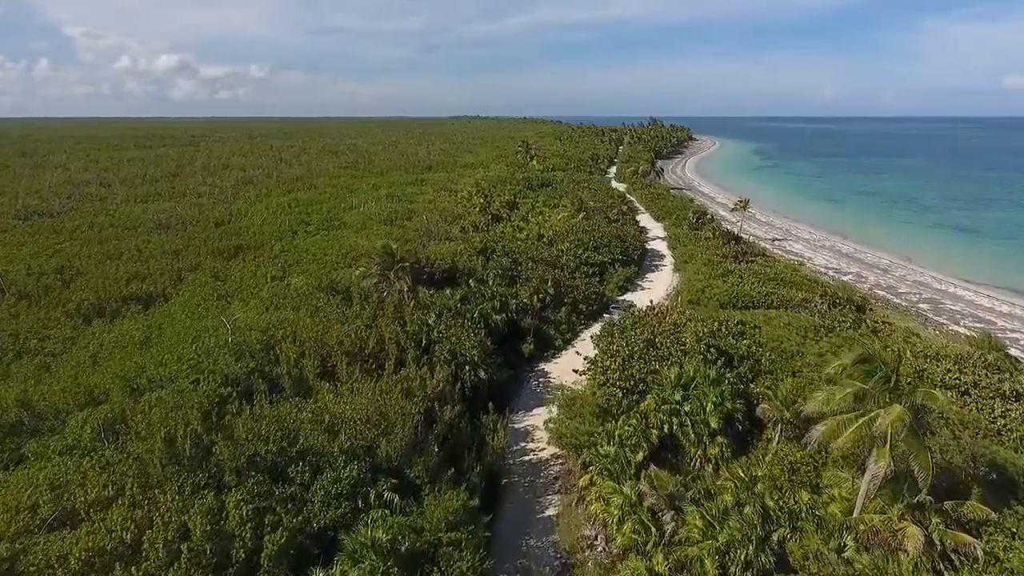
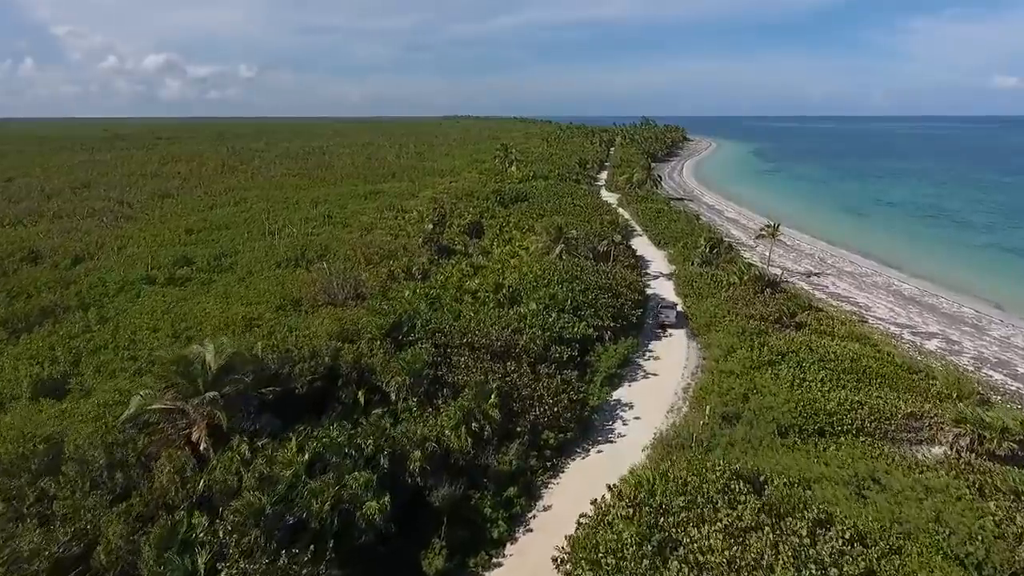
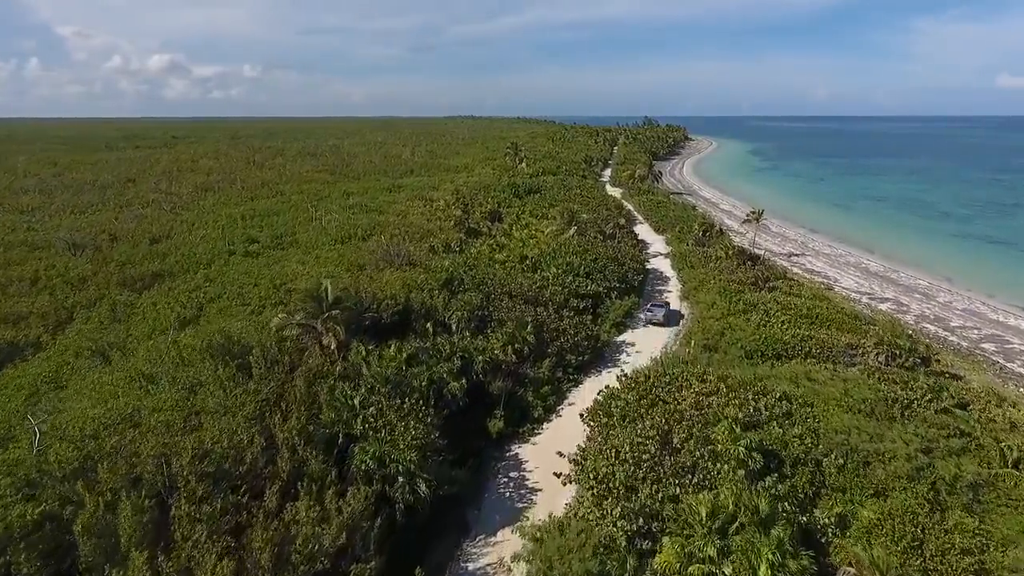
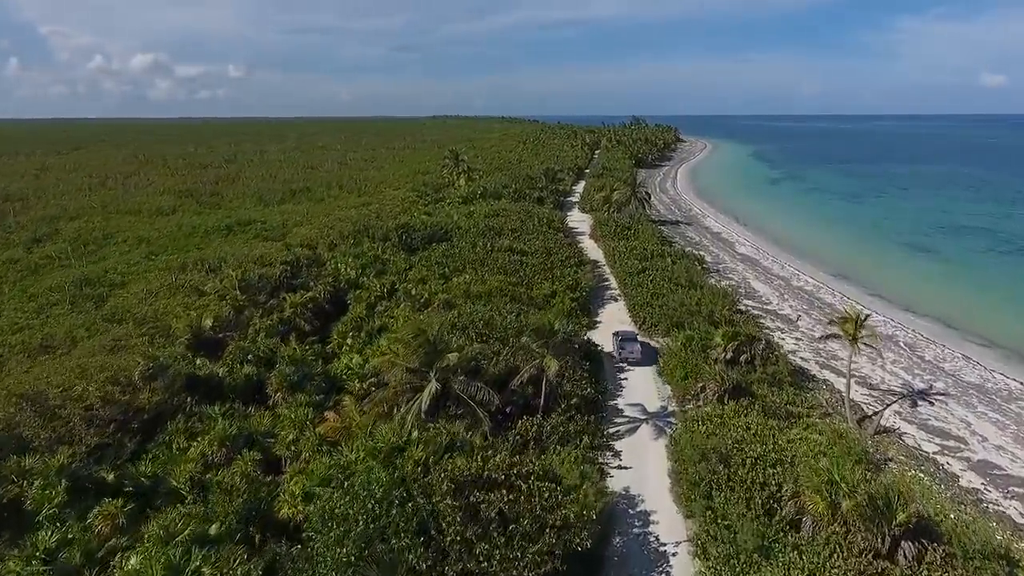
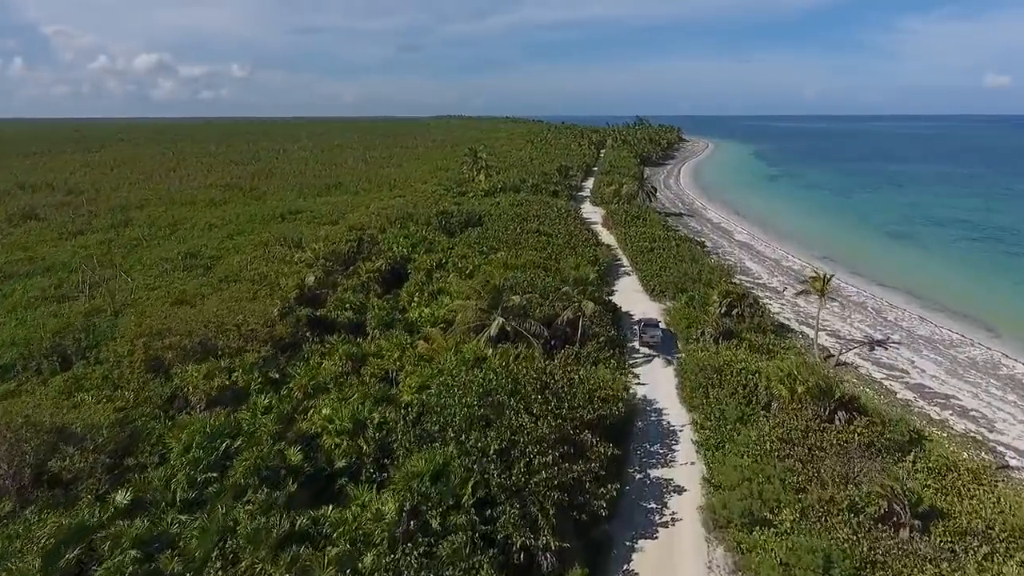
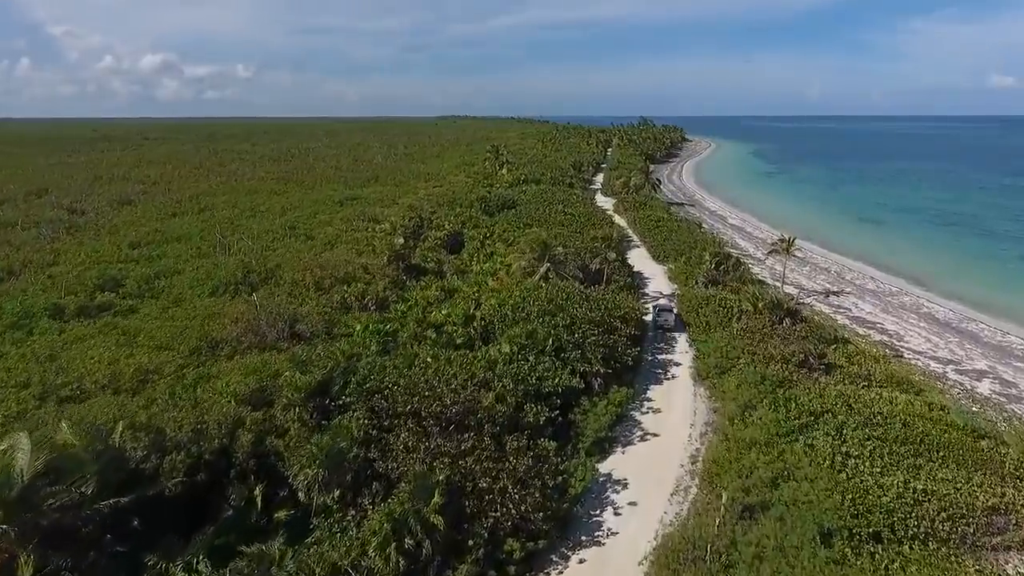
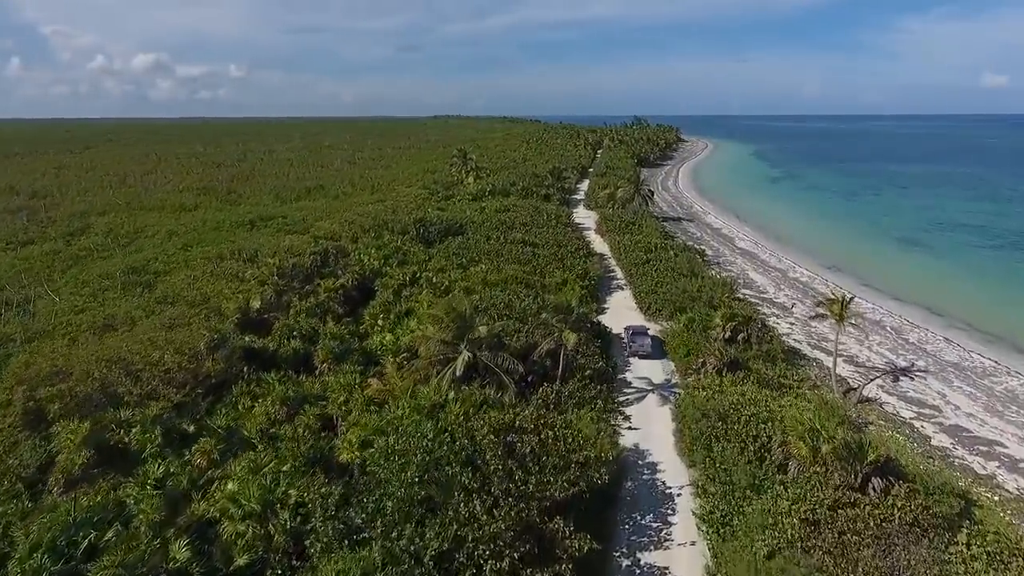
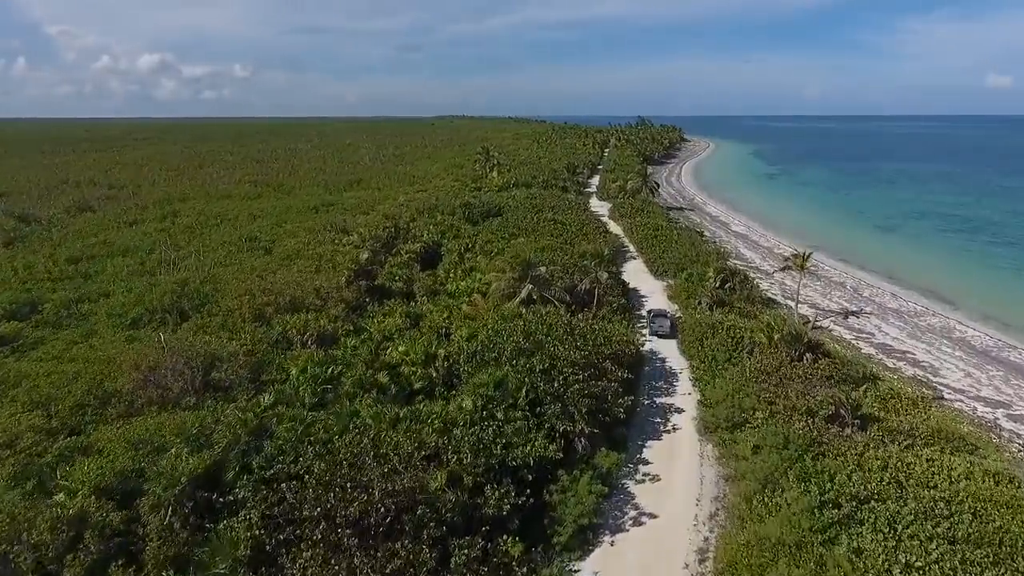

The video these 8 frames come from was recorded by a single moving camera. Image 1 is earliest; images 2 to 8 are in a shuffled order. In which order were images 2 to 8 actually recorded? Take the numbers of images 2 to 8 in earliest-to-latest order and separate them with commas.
3, 2, 6, 8, 5, 7, 4
